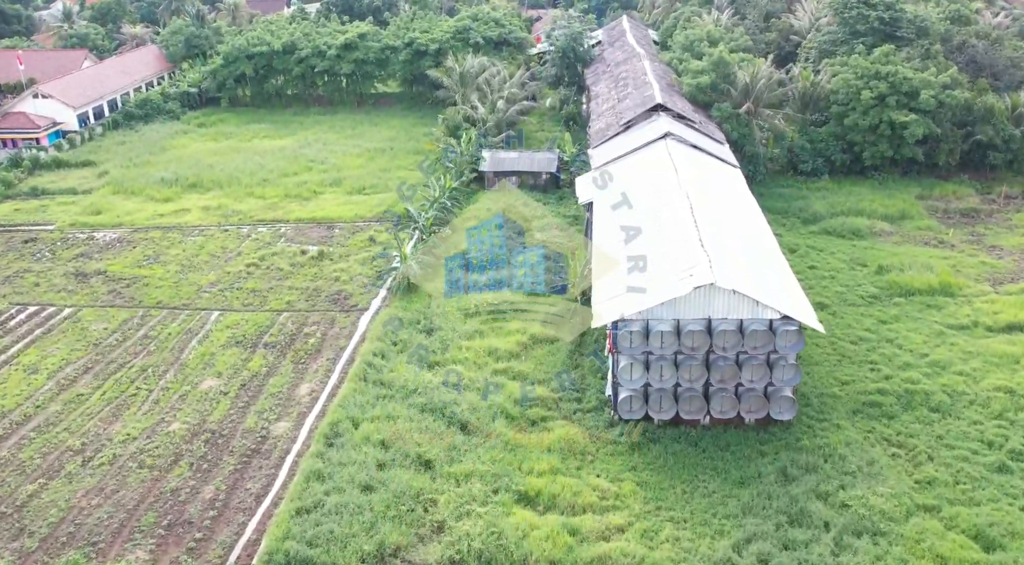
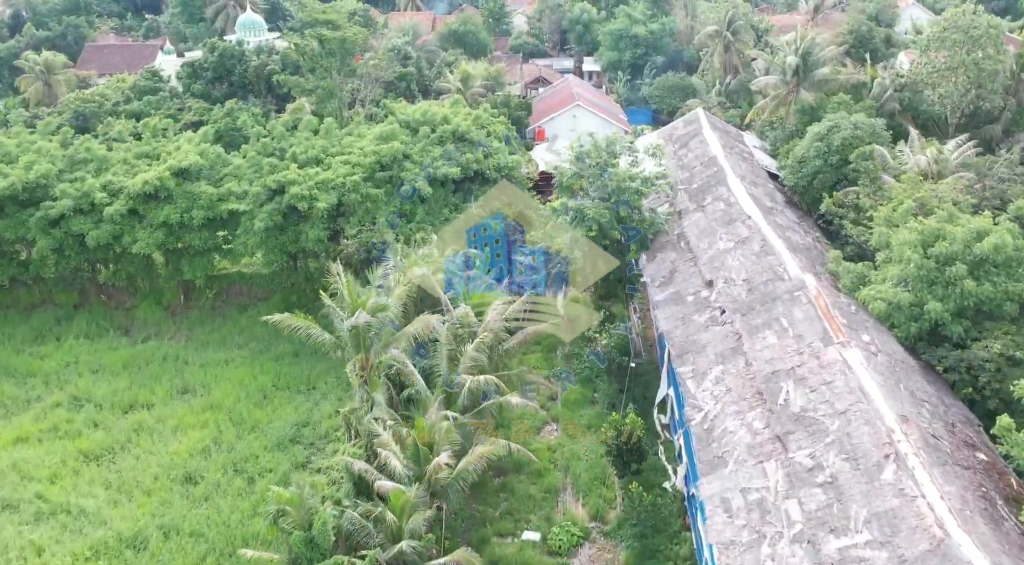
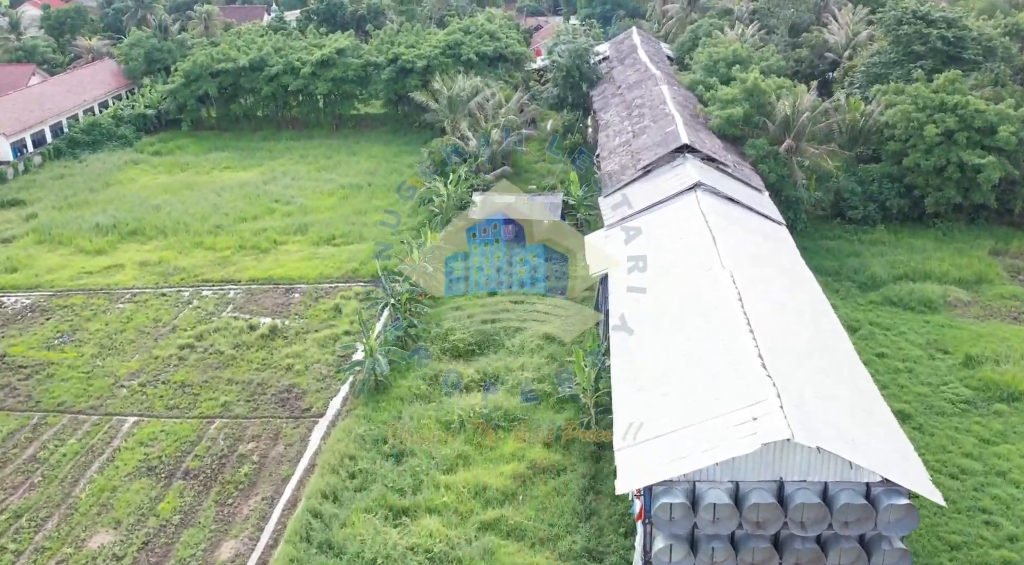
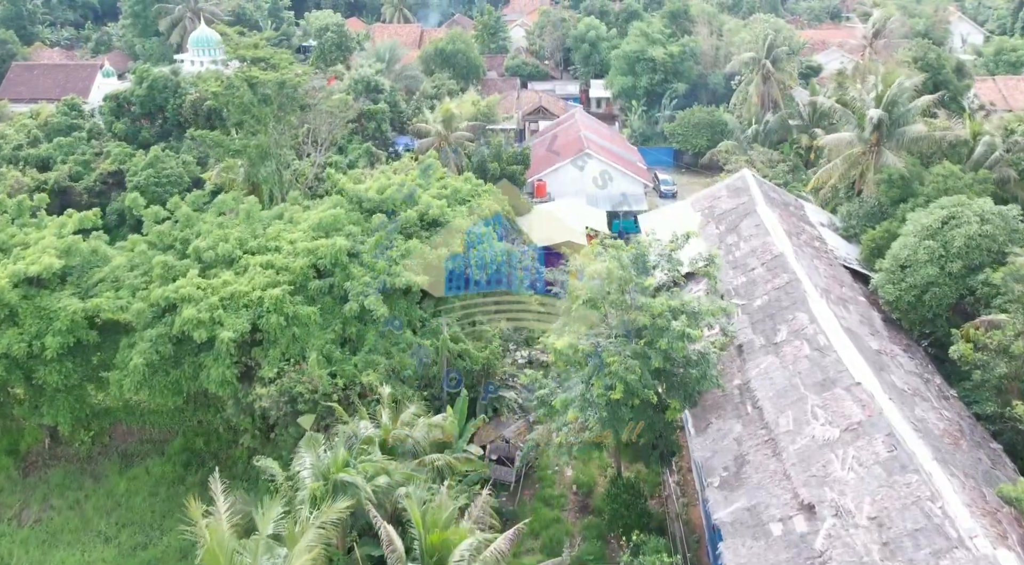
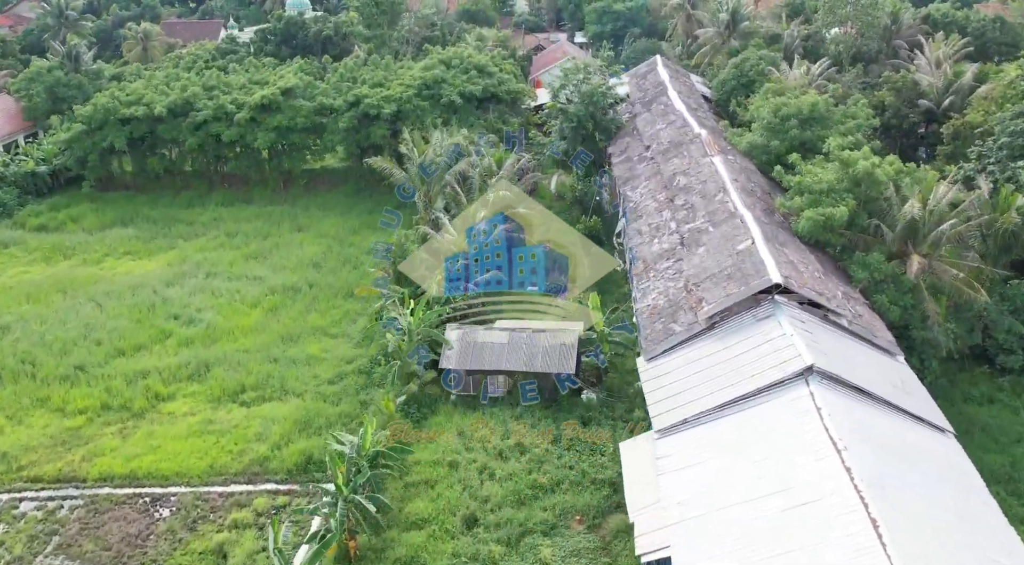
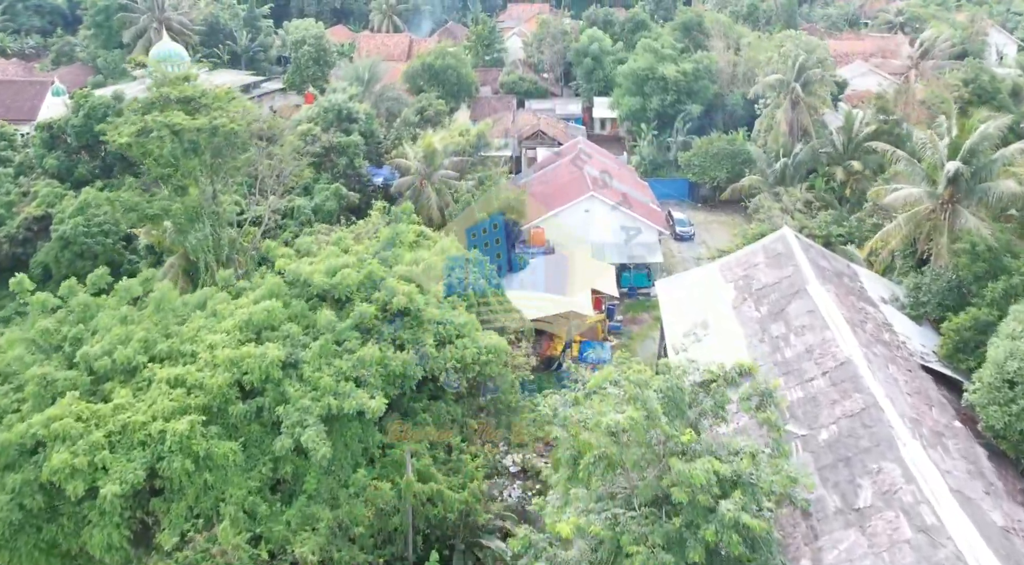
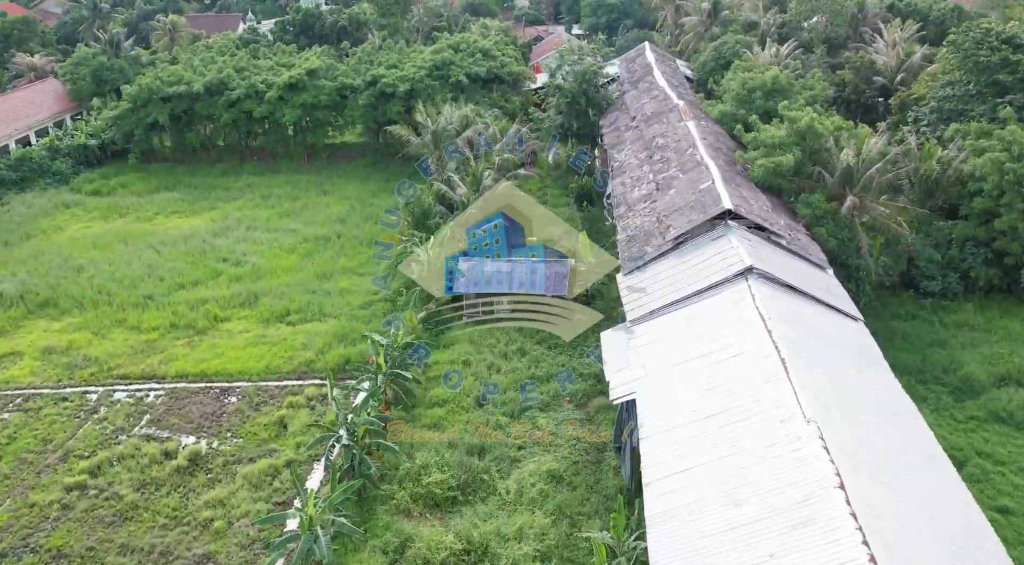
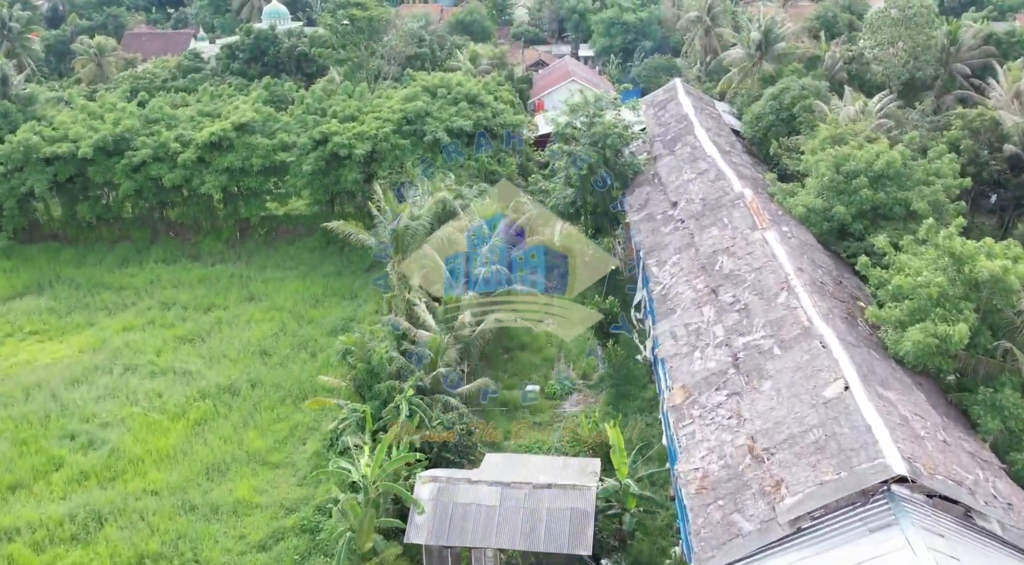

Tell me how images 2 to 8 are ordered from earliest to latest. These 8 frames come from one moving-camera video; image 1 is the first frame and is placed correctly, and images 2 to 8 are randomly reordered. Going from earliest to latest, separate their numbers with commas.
3, 7, 5, 8, 2, 4, 6
